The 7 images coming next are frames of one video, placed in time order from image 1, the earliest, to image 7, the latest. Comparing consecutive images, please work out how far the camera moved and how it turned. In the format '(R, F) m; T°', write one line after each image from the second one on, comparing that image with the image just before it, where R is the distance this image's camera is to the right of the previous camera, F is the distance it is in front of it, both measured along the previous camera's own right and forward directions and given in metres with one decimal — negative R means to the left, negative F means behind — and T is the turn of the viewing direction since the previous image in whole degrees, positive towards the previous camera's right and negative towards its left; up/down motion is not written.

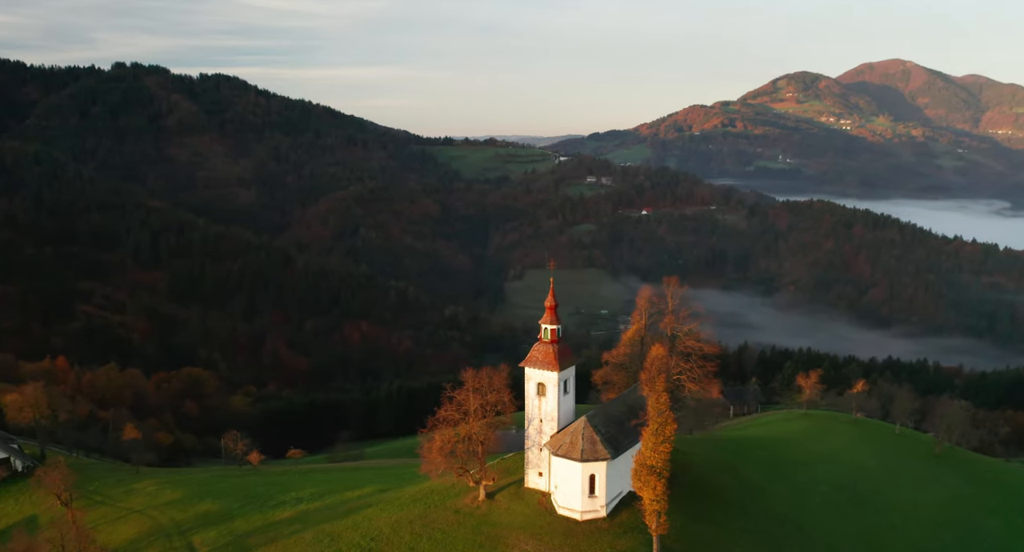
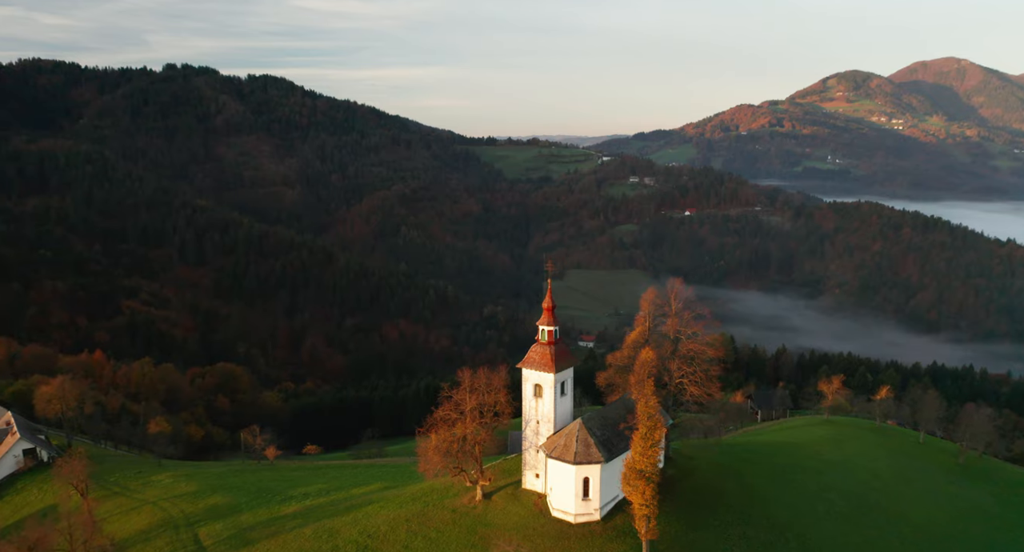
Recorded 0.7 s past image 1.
(+1.8, +0.1) m; -3°
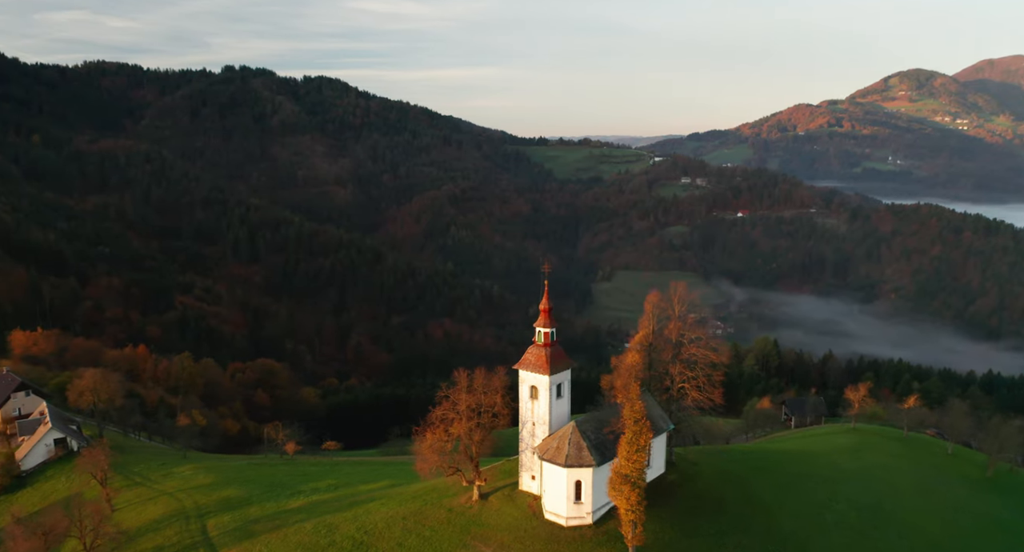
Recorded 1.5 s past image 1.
(+2.2, +0.1) m; -3°
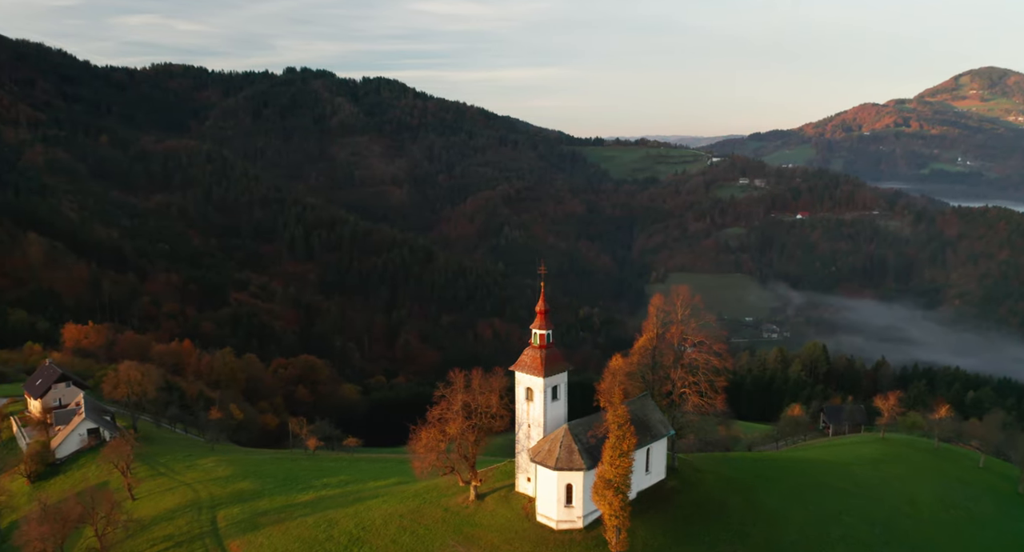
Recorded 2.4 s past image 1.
(+2.4, +0.1) m; -4°
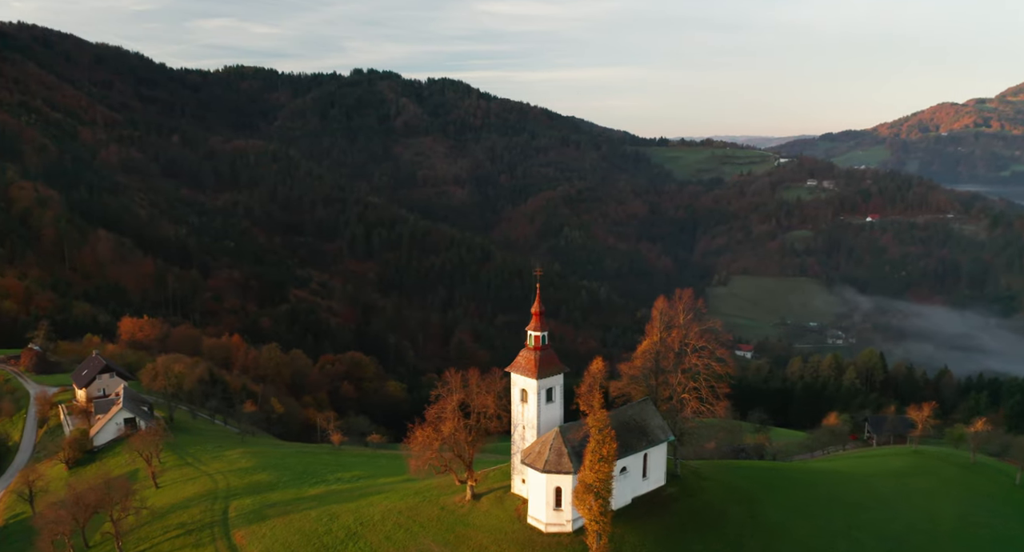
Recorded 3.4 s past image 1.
(+2.7, +0.1) m; -4°
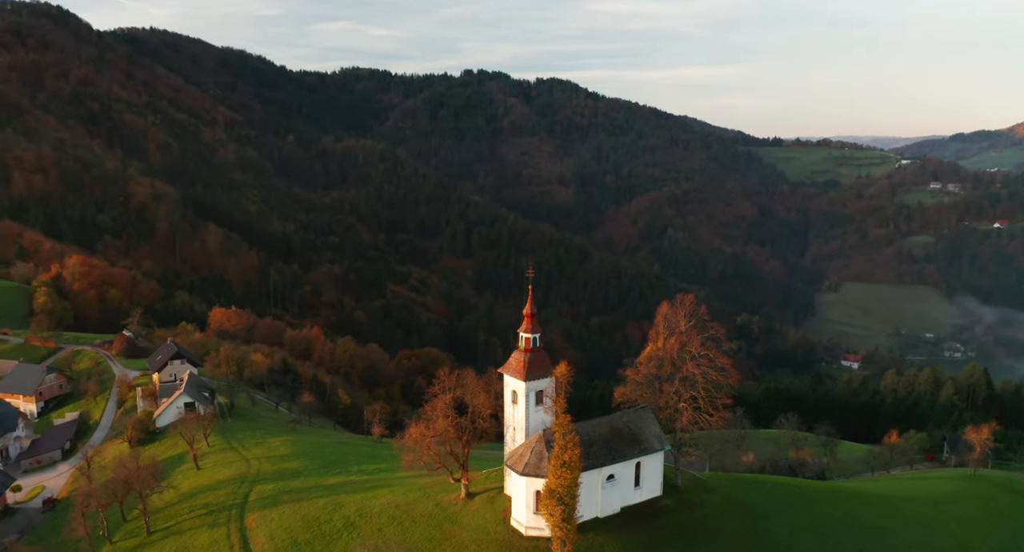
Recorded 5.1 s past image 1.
(+4.7, +0.2) m; -7°
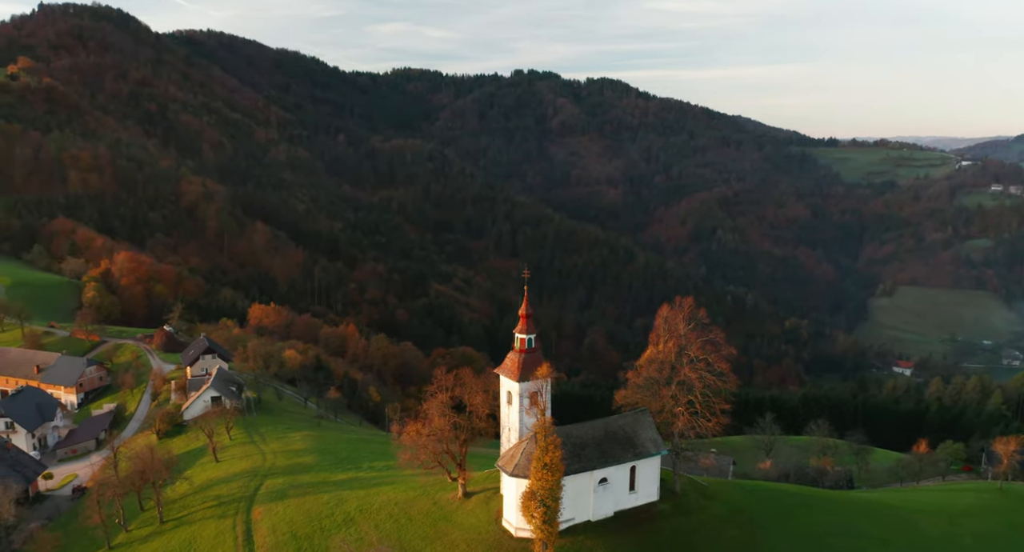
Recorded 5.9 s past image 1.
(+2.3, 0.0) m; -3°
